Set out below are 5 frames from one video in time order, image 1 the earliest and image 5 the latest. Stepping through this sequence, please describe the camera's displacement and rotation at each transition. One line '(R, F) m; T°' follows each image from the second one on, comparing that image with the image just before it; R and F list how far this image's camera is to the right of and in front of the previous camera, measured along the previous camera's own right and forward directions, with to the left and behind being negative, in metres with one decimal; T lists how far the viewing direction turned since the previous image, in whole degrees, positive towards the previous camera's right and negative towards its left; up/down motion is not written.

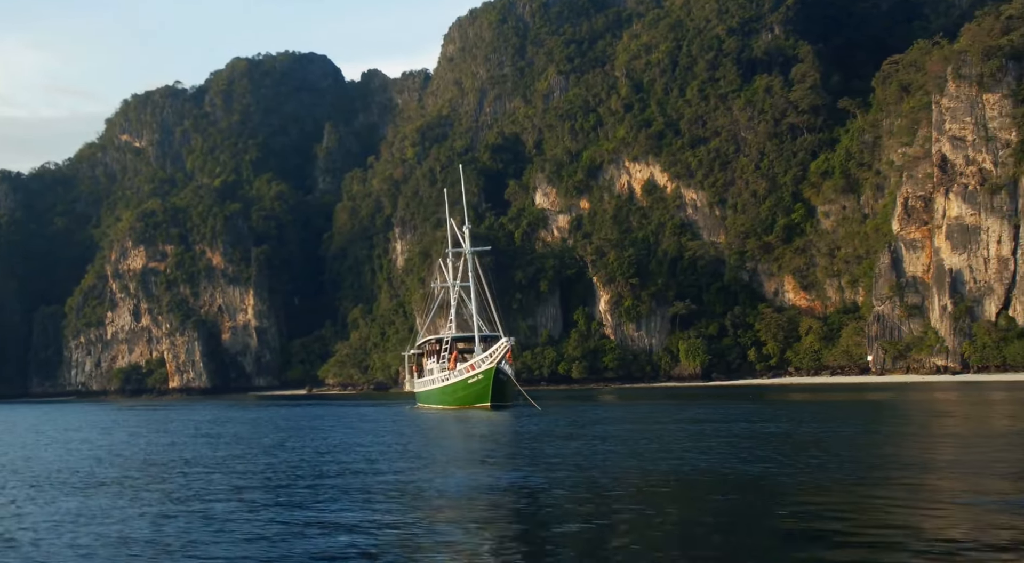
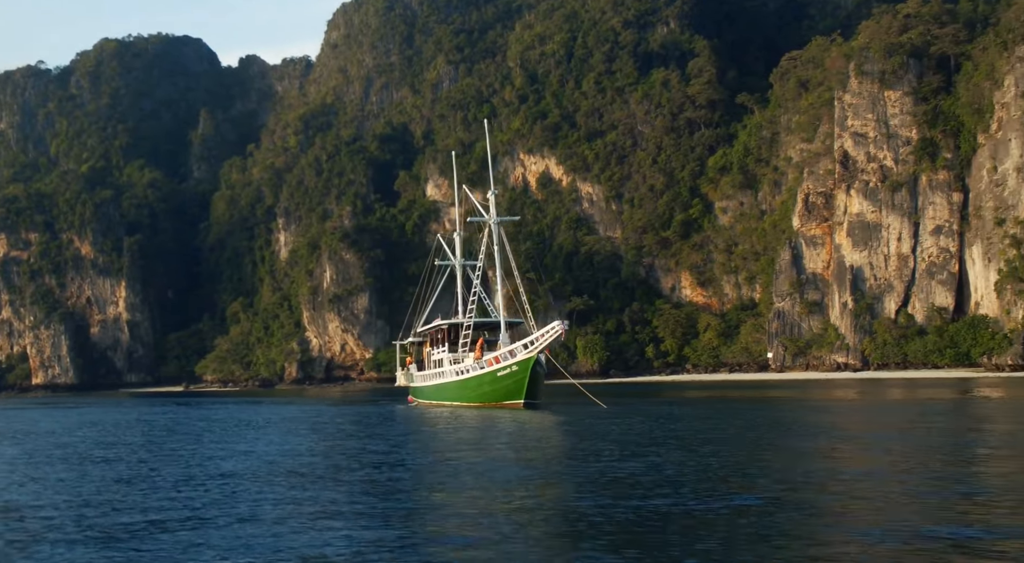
(-1.4, +2.8) m; +6°
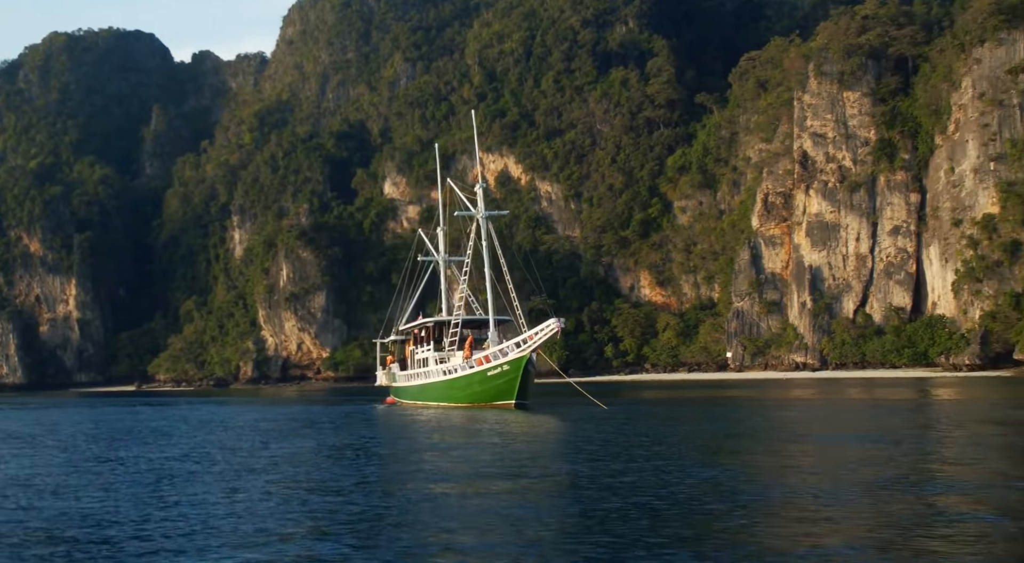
(-0.3, +0.5) m; +2°
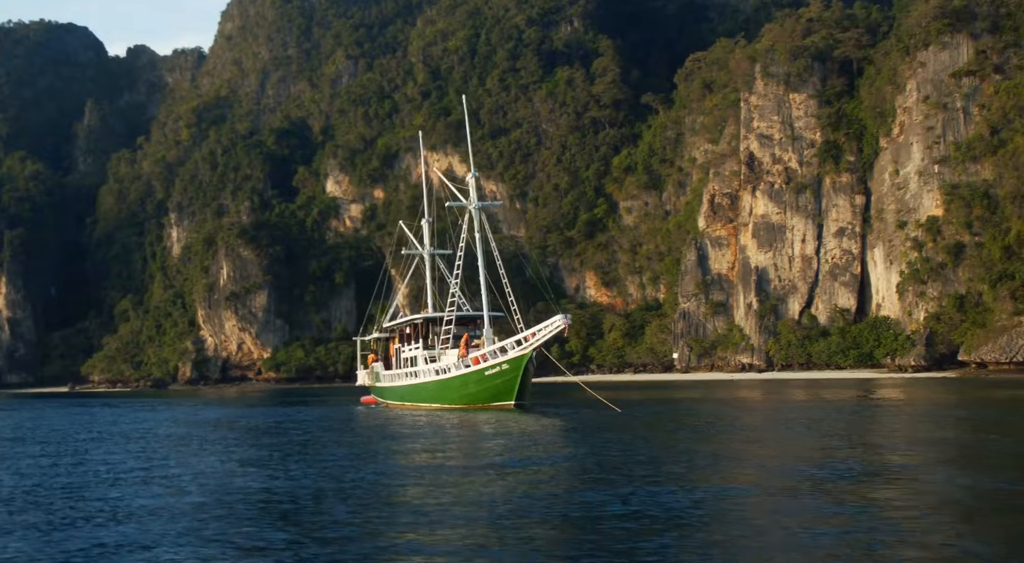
(-0.5, +0.8) m; +3°
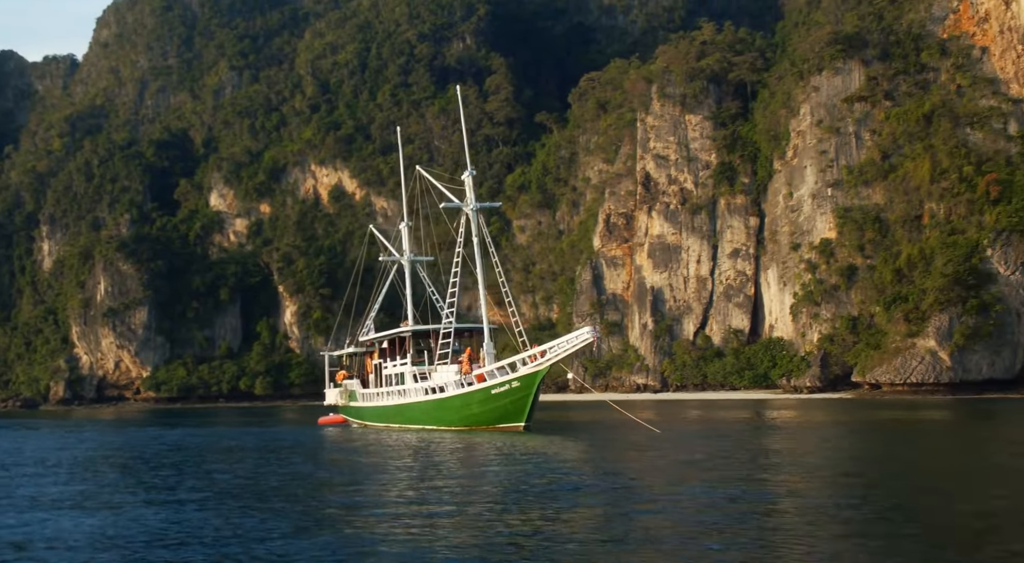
(-0.9, +1.3) m; +6°
